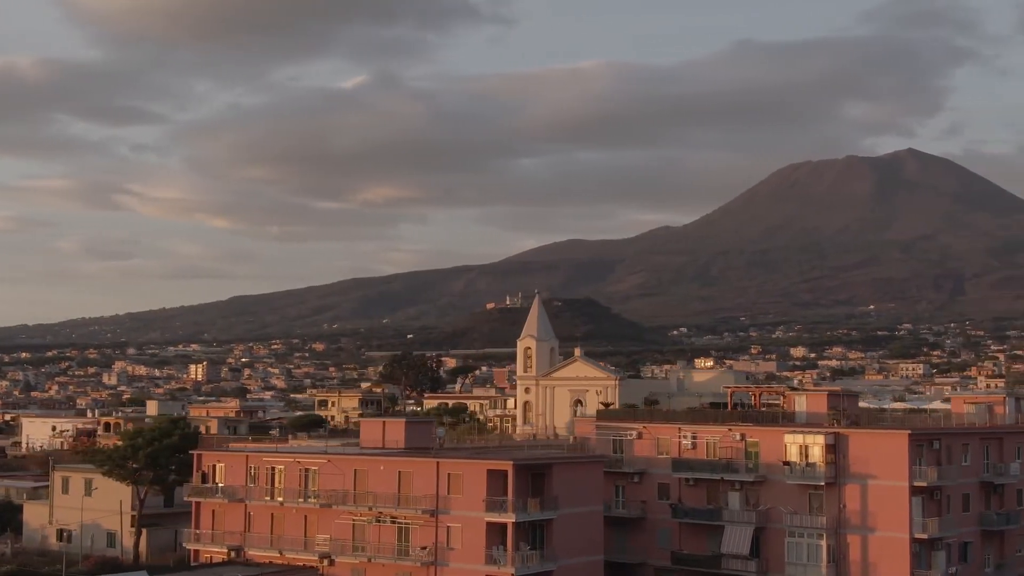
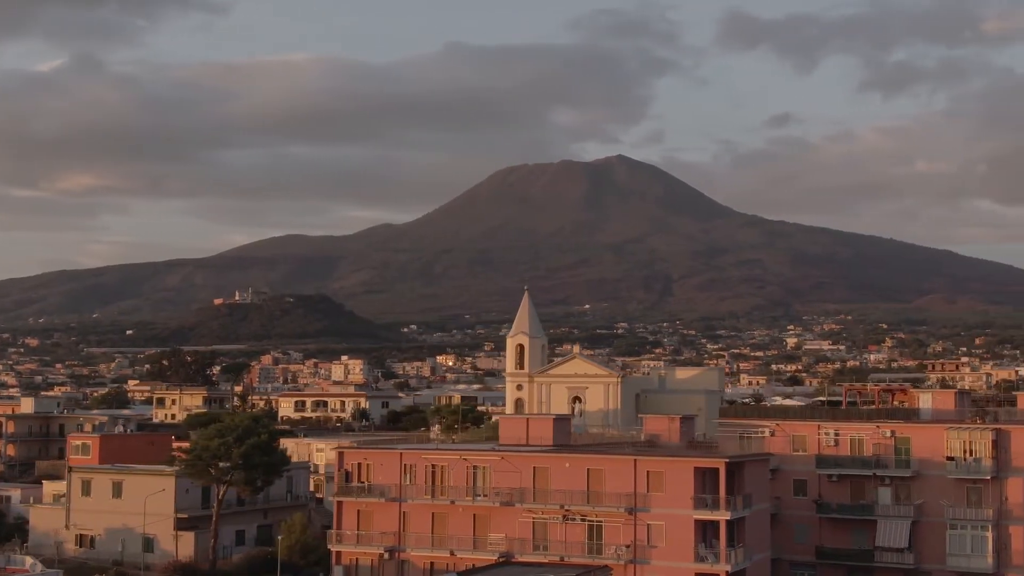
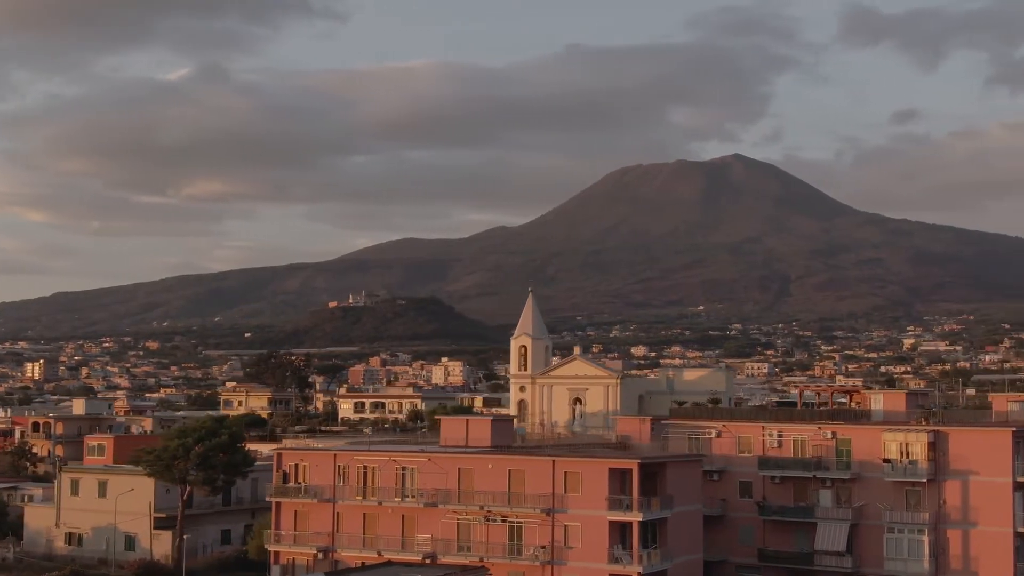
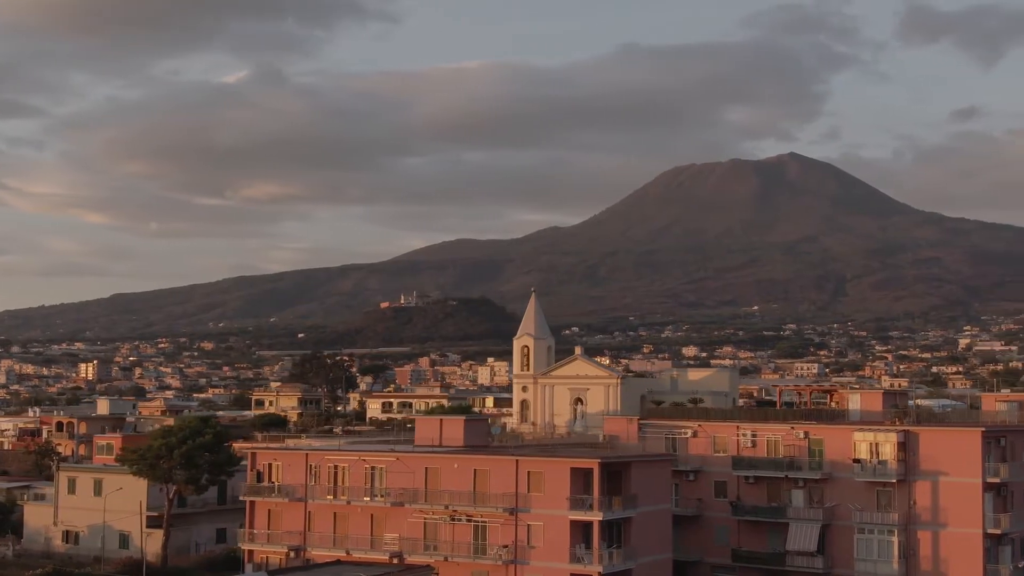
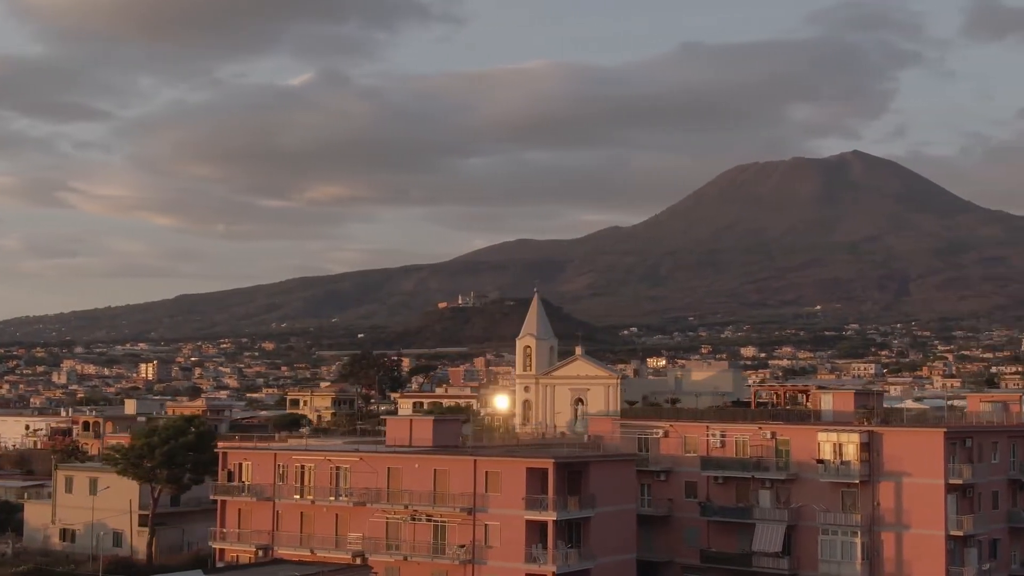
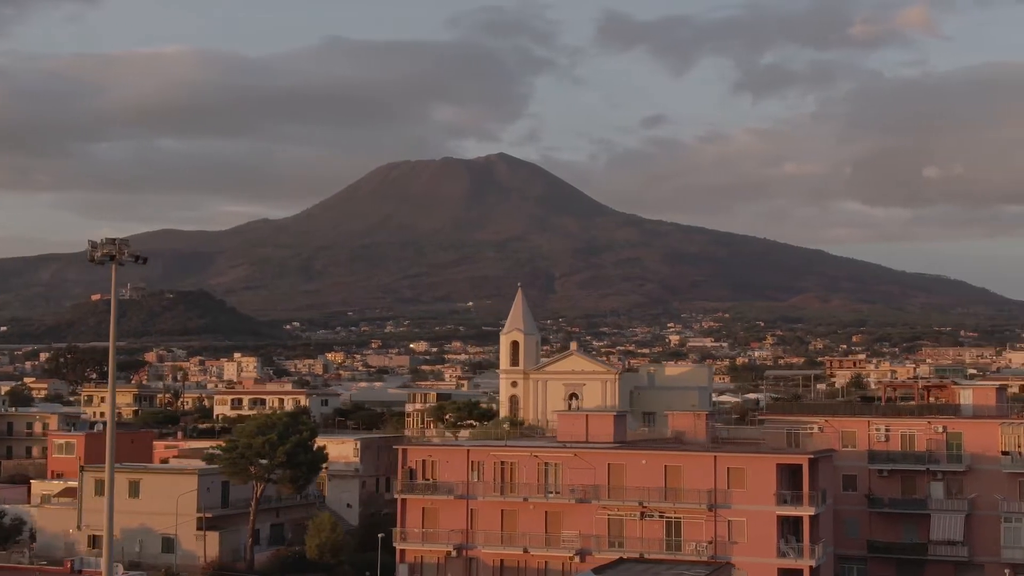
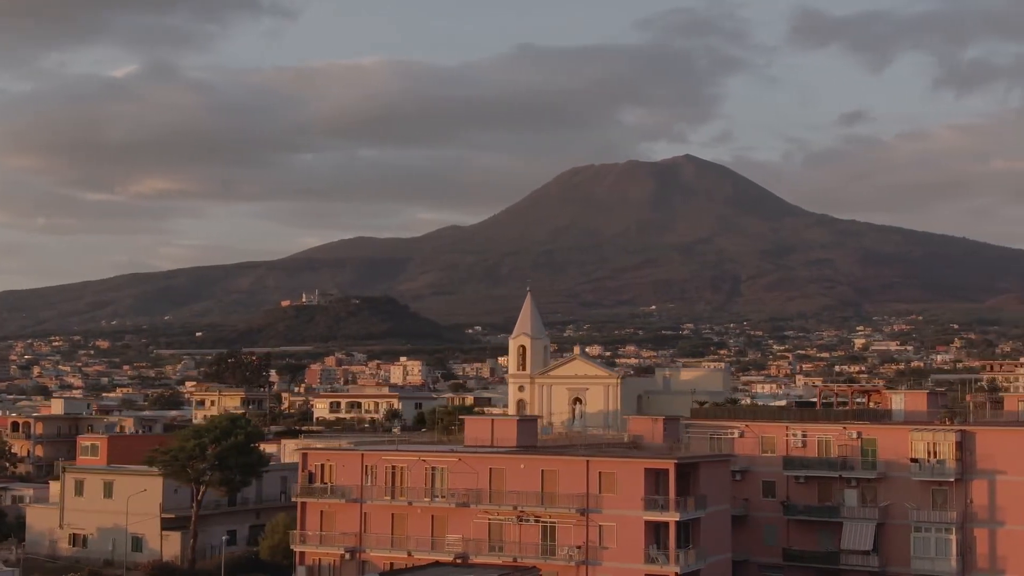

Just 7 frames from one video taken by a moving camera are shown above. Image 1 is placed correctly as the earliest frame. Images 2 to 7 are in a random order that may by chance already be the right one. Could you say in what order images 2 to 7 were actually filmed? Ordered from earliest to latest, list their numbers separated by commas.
5, 4, 3, 7, 2, 6
